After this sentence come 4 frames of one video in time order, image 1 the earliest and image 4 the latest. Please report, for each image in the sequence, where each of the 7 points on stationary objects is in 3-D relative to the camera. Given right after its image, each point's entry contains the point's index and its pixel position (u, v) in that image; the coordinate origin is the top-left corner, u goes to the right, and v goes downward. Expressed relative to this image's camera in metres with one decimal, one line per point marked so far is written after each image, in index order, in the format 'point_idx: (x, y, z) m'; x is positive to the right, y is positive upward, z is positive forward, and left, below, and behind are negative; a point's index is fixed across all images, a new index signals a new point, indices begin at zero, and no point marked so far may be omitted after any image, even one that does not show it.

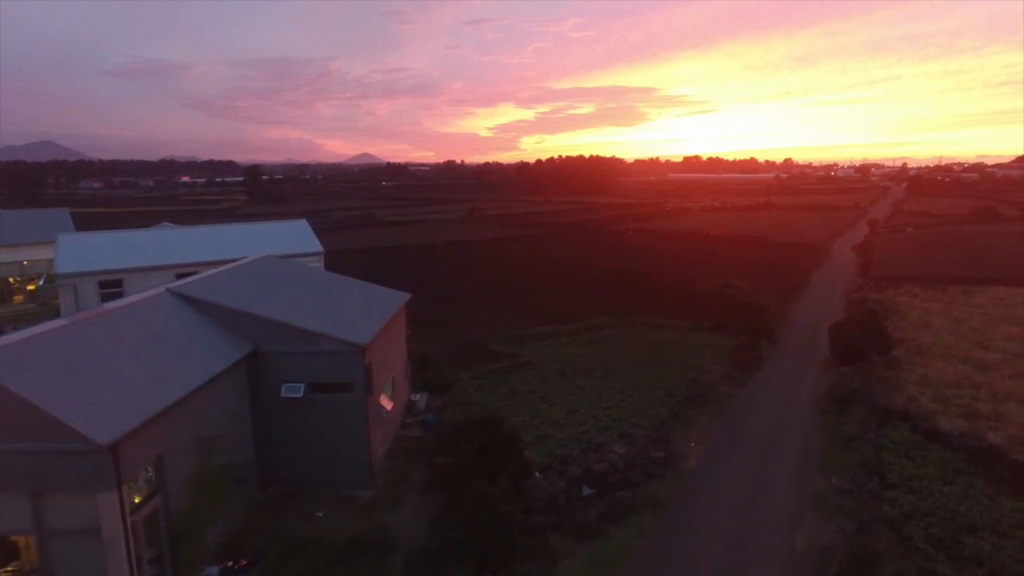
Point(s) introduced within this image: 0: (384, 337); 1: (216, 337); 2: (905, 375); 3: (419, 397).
0: (-2.3, -0.9, +11.7) m
1: (-4.5, -0.7, +10.1) m
2: (+8.7, -1.9, +14.6) m
3: (-2.0, -2.3, +13.9) m
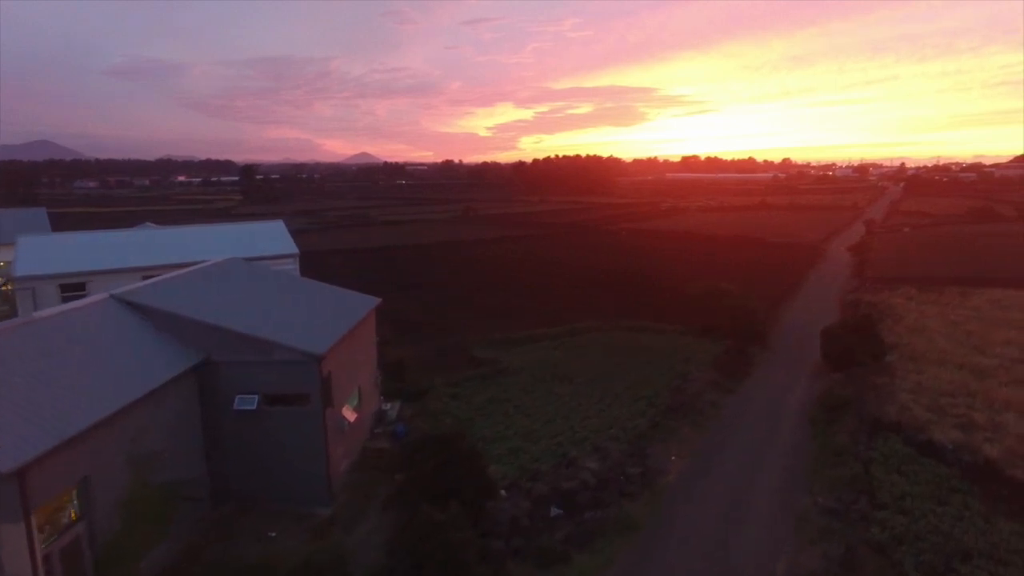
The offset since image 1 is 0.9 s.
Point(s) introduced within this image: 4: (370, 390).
0: (-2.8, -1.0, +11.1) m
1: (-5.0, -0.8, +9.5) m
2: (+8.2, -2.0, +14.0) m
3: (-2.5, -2.4, +13.3) m
4: (-2.7, -2.0, +12.7) m
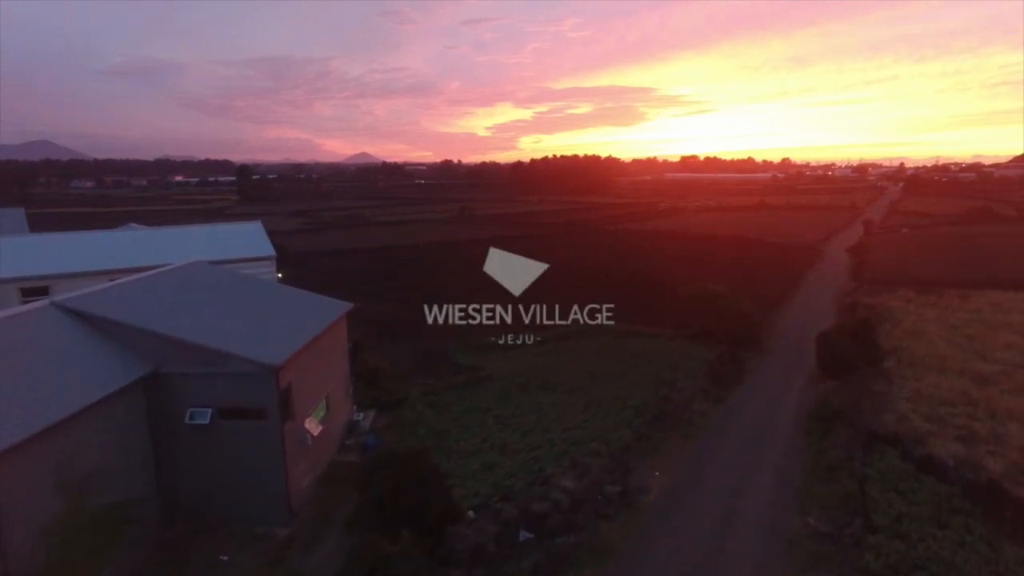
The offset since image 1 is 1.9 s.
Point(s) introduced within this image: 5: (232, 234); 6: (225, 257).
0: (-3.2, -1.0, +10.5) m
1: (-5.4, -0.9, +8.9) m
2: (+7.8, -2.1, +13.4) m
3: (-2.9, -2.4, +12.7) m
4: (-3.1, -2.0, +12.0) m
5: (-8.1, +1.6, +19.2) m
6: (-7.7, +0.9, +17.6) m
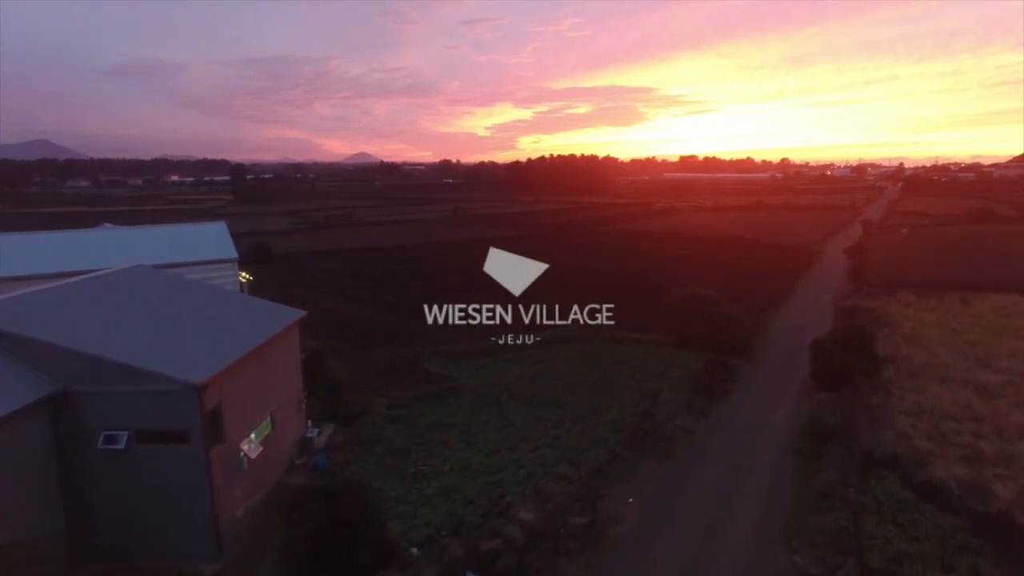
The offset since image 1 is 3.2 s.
0: (-3.8, -1.1, +9.5) m
1: (-6.0, -1.0, +7.9) m
2: (+7.2, -2.2, +12.5) m
3: (-3.4, -2.5, +11.7) m
4: (-3.7, -2.1, +11.1) m
5: (-8.7, +1.5, +18.3) m
6: (-8.3, +0.8, +16.7) m
